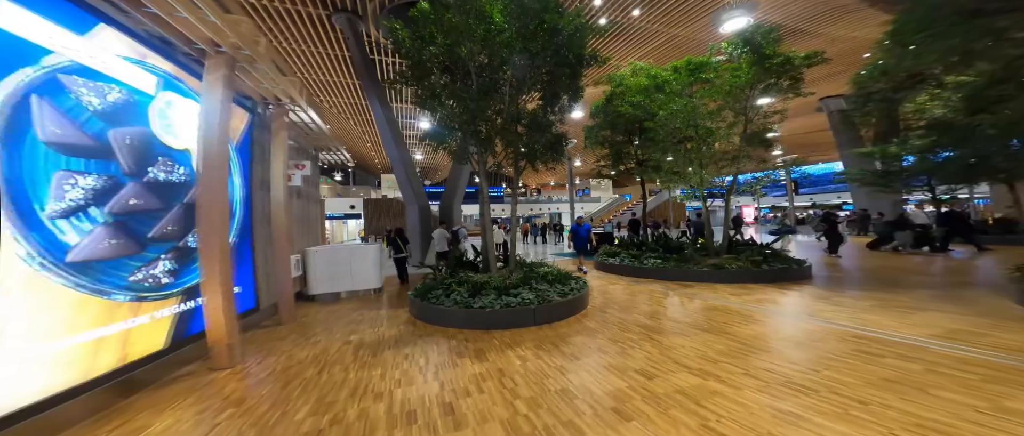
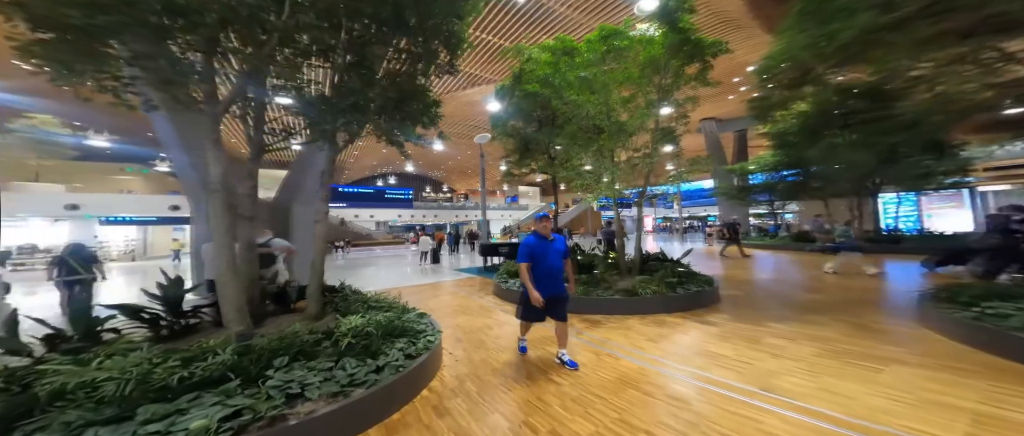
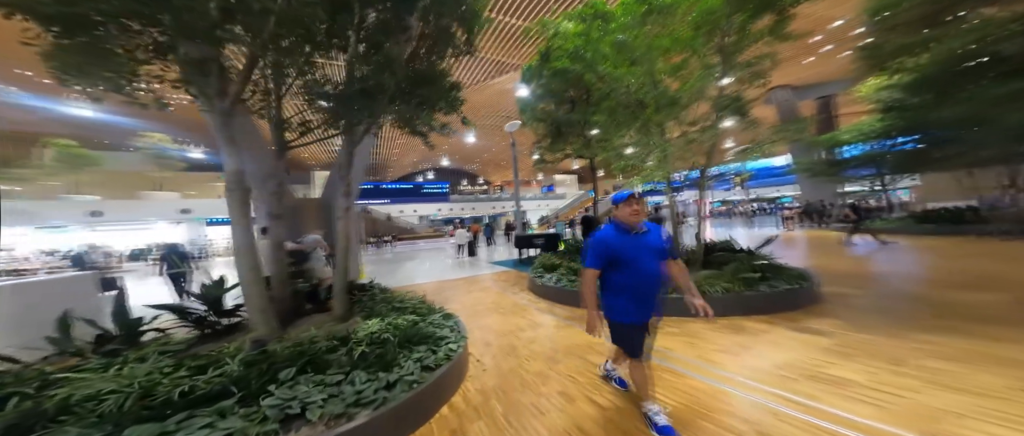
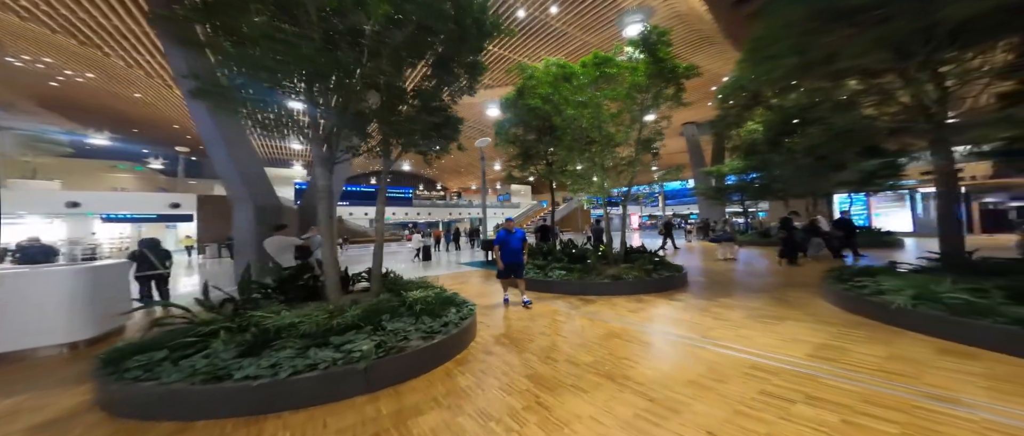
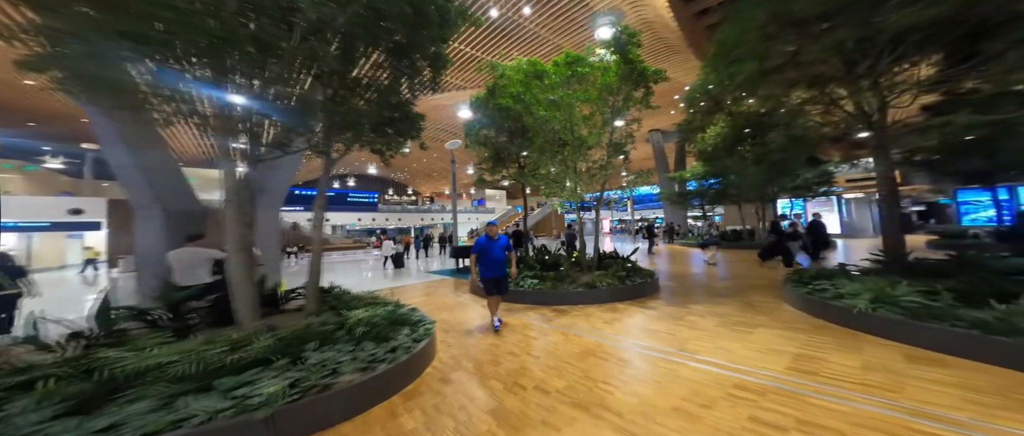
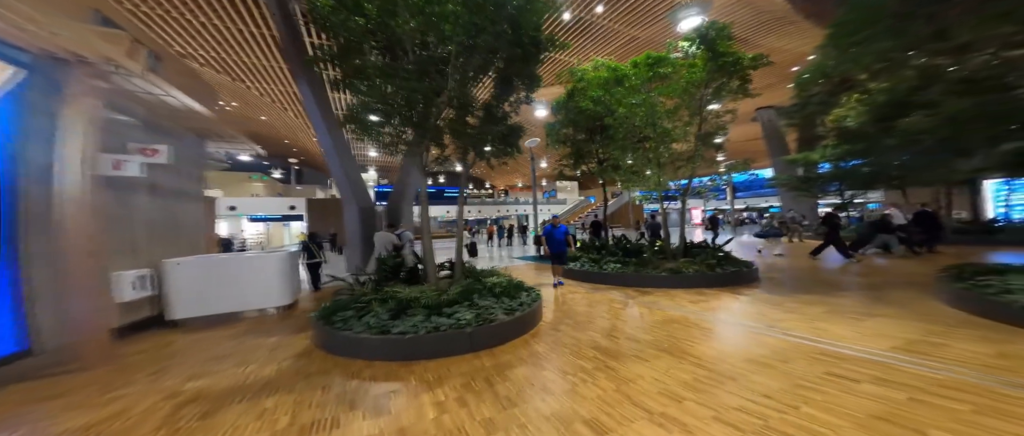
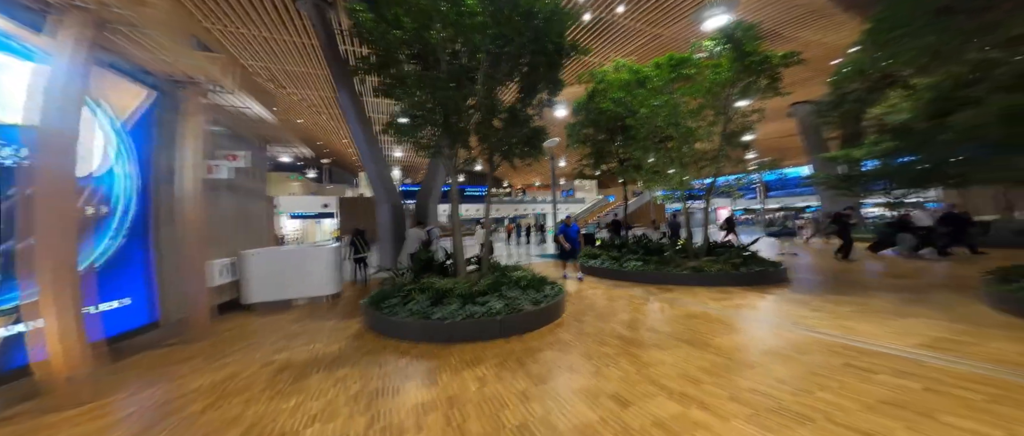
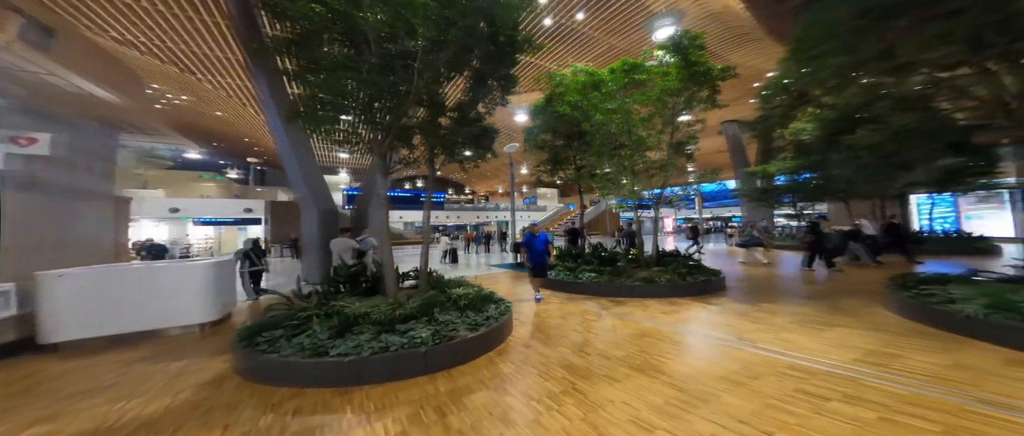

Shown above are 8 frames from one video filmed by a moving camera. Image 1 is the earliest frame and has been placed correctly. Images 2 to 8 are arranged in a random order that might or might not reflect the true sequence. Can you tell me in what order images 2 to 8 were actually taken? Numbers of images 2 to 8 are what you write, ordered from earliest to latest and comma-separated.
7, 6, 8, 4, 5, 2, 3
